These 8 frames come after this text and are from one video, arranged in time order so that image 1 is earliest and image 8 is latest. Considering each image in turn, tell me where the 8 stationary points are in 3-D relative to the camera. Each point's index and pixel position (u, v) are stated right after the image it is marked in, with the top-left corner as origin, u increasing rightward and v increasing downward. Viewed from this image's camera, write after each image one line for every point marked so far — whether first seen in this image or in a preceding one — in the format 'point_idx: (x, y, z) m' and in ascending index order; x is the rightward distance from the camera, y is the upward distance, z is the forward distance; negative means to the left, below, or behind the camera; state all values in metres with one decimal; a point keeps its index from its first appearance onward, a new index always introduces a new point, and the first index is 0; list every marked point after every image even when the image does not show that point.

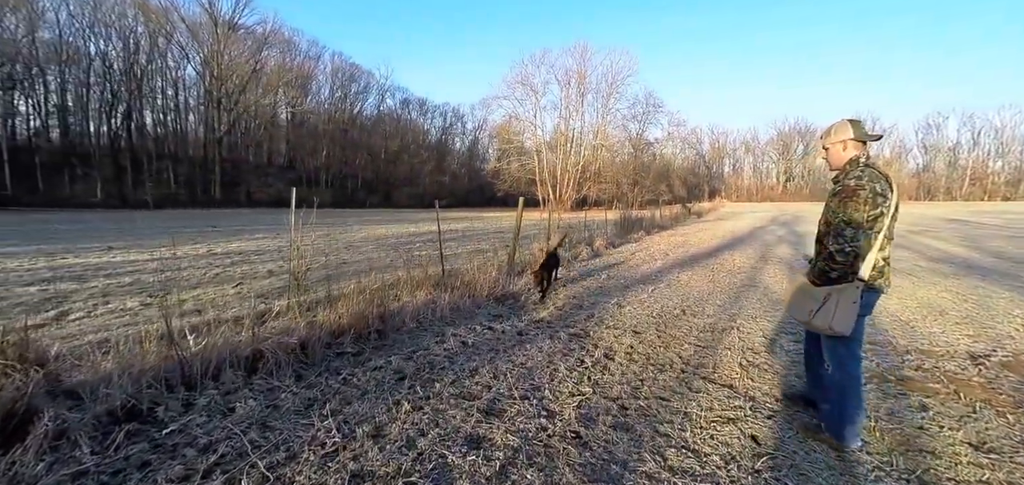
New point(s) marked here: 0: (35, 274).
0: (-7.5, -0.8, +6.6) m
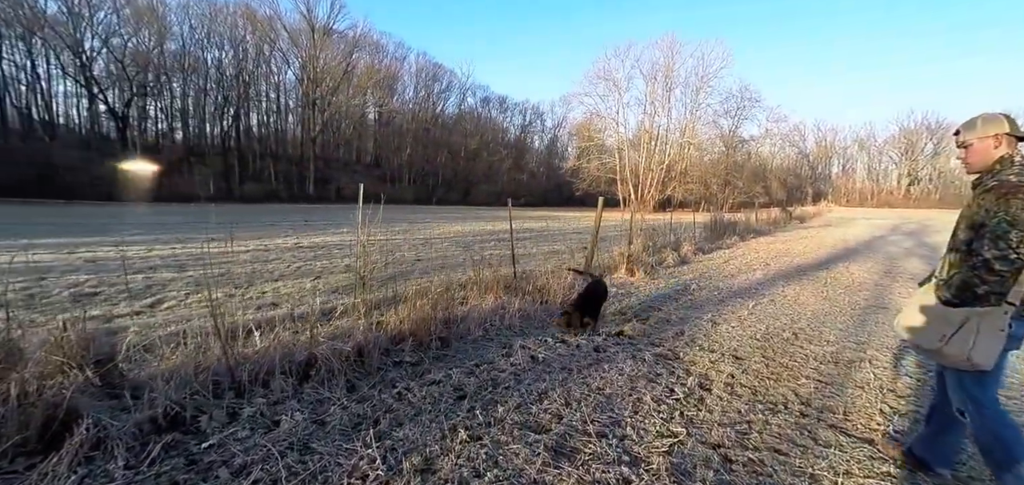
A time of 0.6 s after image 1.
0: (-6.3, -0.6, +7.4) m
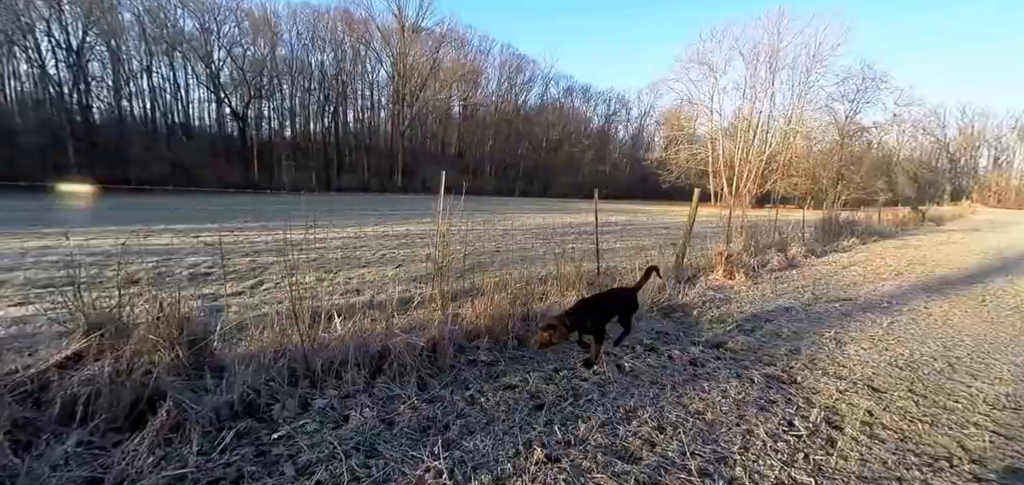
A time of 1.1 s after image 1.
0: (-4.8, -0.3, +8.1) m
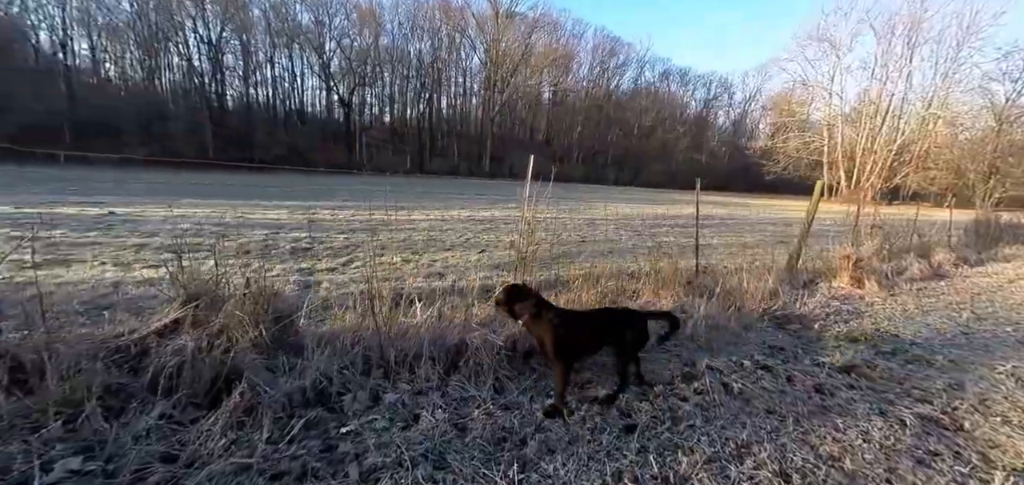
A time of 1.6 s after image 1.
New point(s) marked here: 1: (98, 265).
0: (-3.2, +0.1, +8.5) m
1: (-5.1, -0.3, +5.2) m
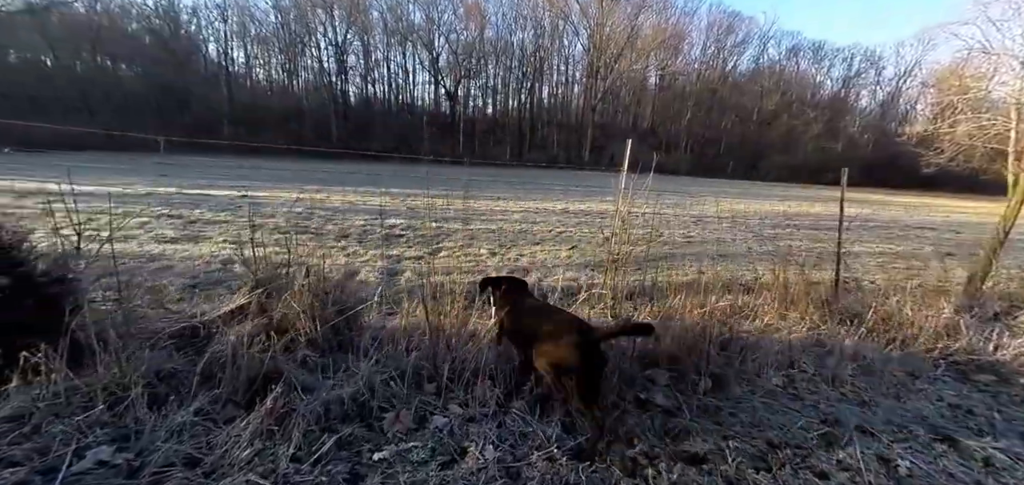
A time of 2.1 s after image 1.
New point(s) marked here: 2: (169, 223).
0: (-1.4, +0.3, +8.6) m
1: (-3.9, 0.0, +5.7) m
2: (-5.6, +0.3, +6.9) m
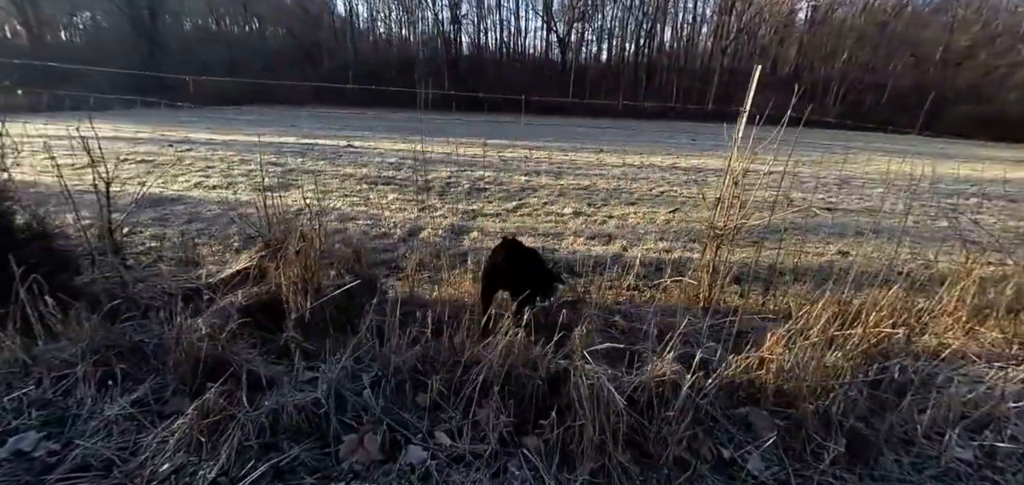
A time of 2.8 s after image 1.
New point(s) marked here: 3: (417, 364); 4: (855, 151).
0: (+0.3, +1.2, +8.0) m
1: (-2.9, +0.7, +5.9) m
2: (-4.2, +1.3, +7.4) m
3: (-0.4, -0.5, +1.7) m
4: (+9.0, +2.5, +11.3) m
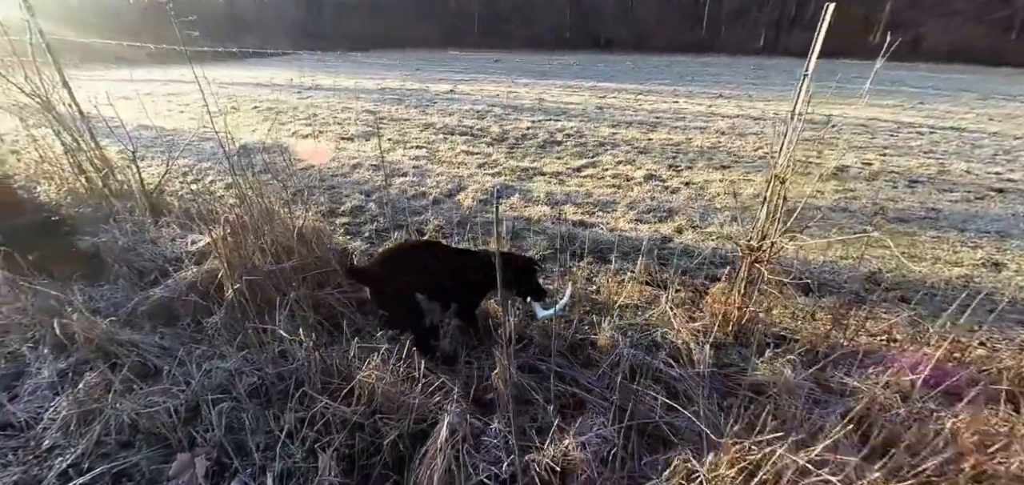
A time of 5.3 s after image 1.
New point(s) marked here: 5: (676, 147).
0: (+1.7, +1.8, +7.1) m
1: (-2.0, +1.4, +6.1) m
2: (-2.8, +2.3, +7.8) m
3: (-0.8, -0.5, +1.6) m
4: (+11.0, +2.8, +7.9) m
5: (+2.5, +1.5, +6.4) m
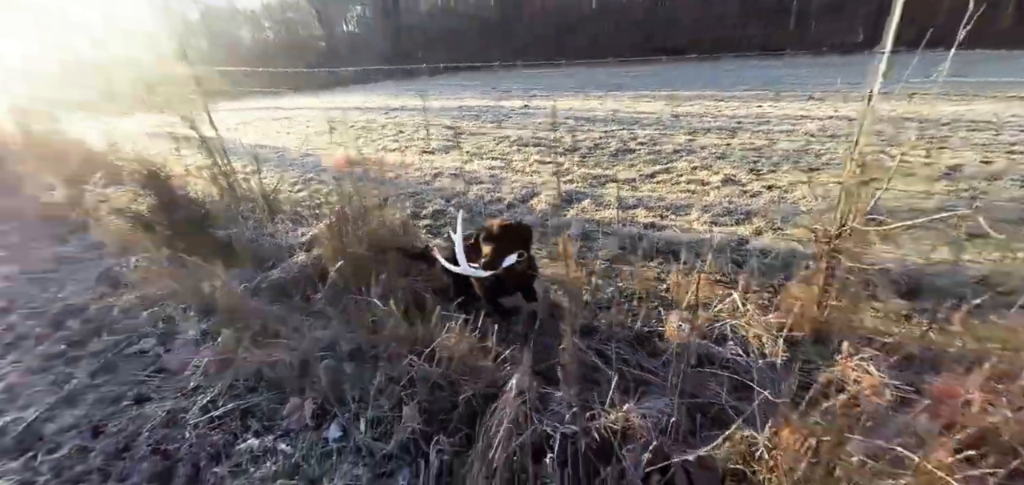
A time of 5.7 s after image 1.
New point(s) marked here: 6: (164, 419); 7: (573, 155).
0: (+2.9, +1.7, +6.9) m
1: (-0.9, +1.3, +6.5) m
2: (-1.4, +2.1, +8.3) m
3: (-0.5, -0.4, +1.8) m
4: (+12.2, +2.4, +6.1) m
5: (+3.5, +1.3, +6.1) m
6: (-1.3, -0.7, +1.6) m
7: (+1.0, +1.5, +7.0) m
